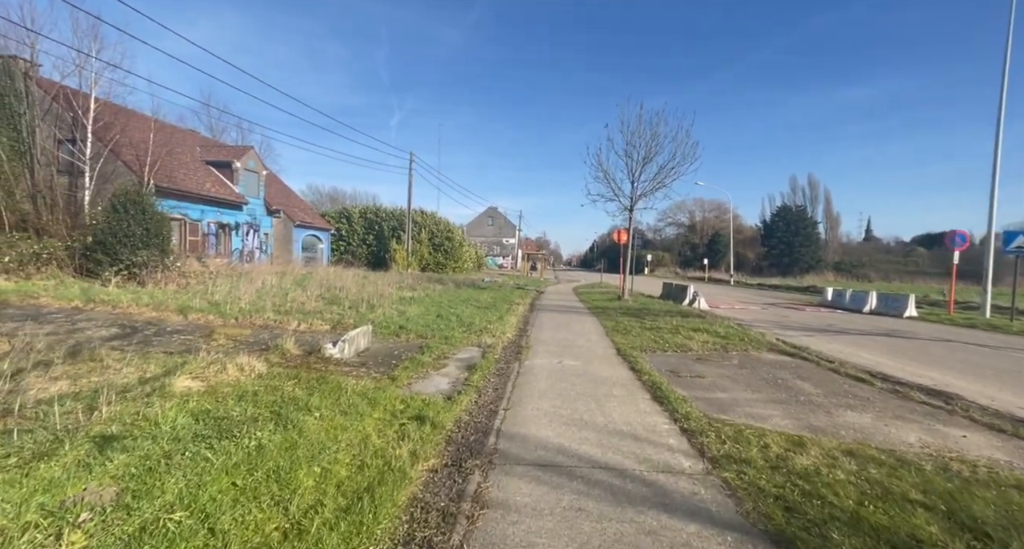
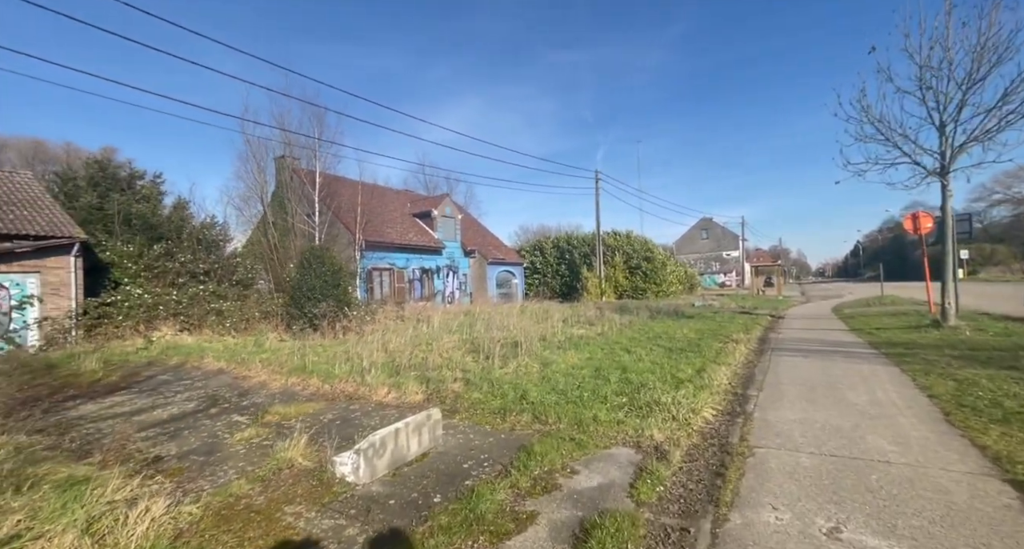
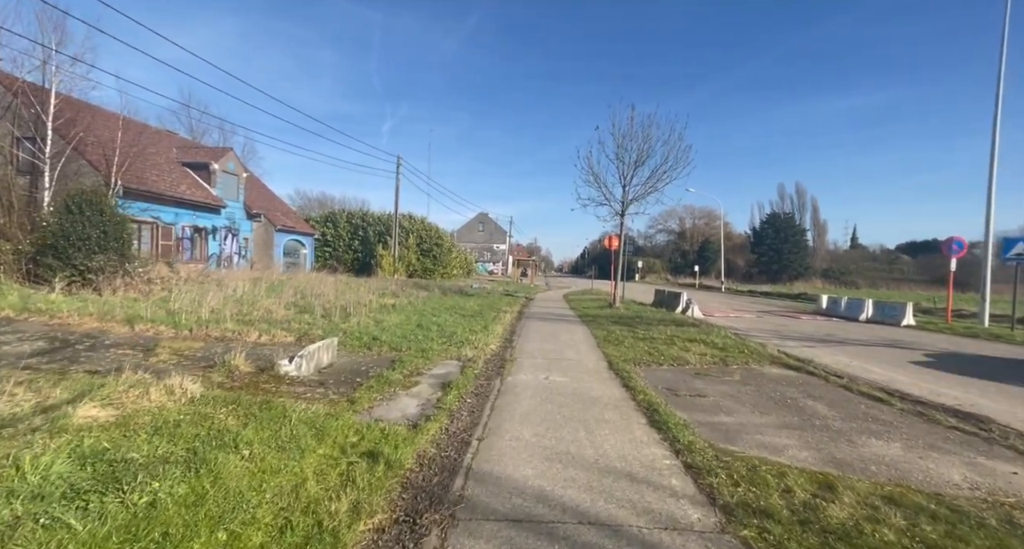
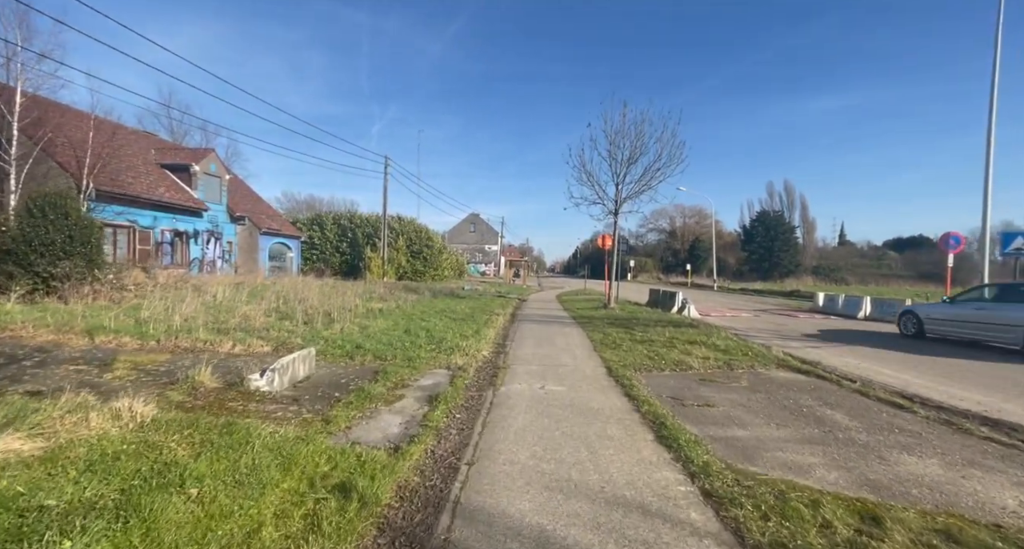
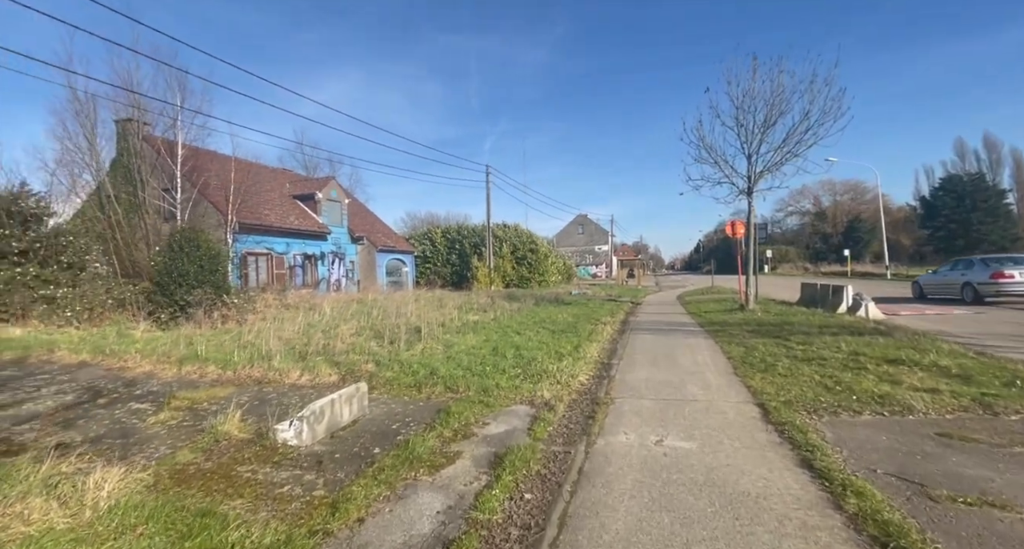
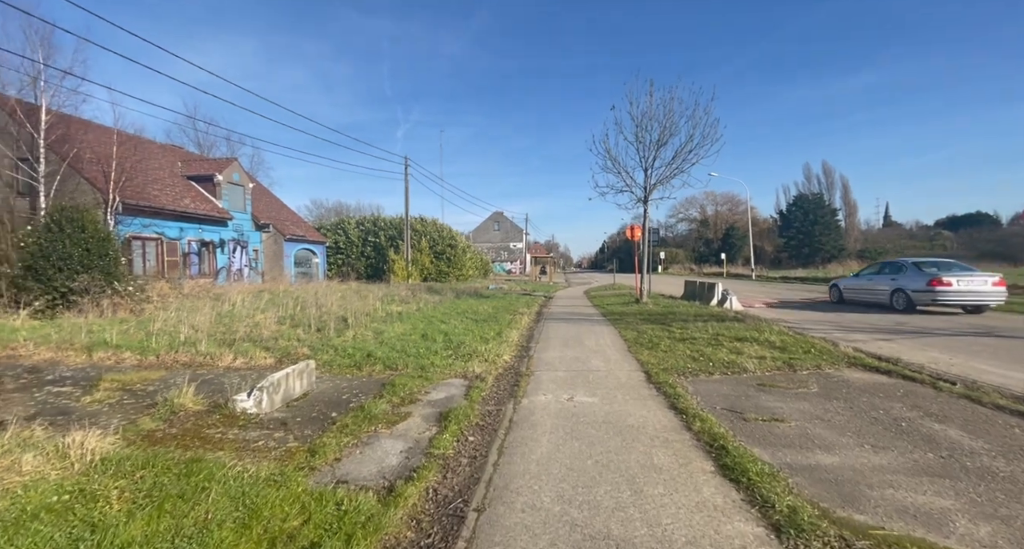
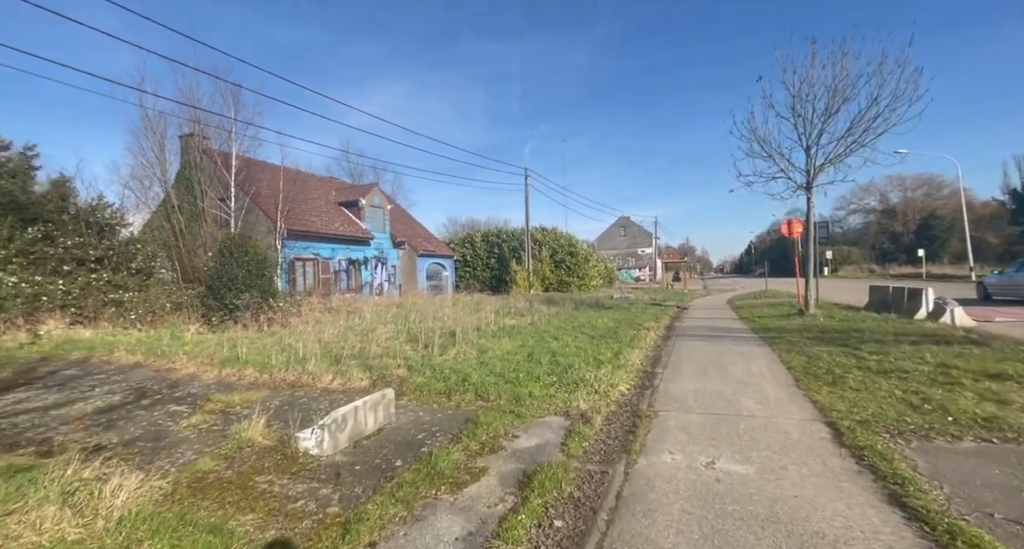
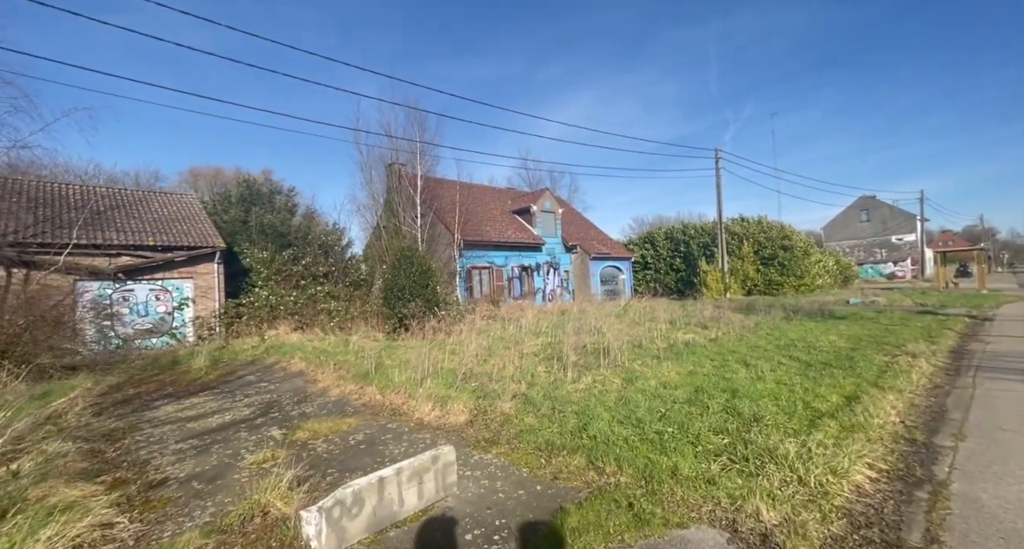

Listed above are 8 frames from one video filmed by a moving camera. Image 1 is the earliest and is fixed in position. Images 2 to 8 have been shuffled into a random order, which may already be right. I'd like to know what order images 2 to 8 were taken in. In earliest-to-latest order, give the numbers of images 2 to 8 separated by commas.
3, 4, 6, 5, 7, 2, 8
